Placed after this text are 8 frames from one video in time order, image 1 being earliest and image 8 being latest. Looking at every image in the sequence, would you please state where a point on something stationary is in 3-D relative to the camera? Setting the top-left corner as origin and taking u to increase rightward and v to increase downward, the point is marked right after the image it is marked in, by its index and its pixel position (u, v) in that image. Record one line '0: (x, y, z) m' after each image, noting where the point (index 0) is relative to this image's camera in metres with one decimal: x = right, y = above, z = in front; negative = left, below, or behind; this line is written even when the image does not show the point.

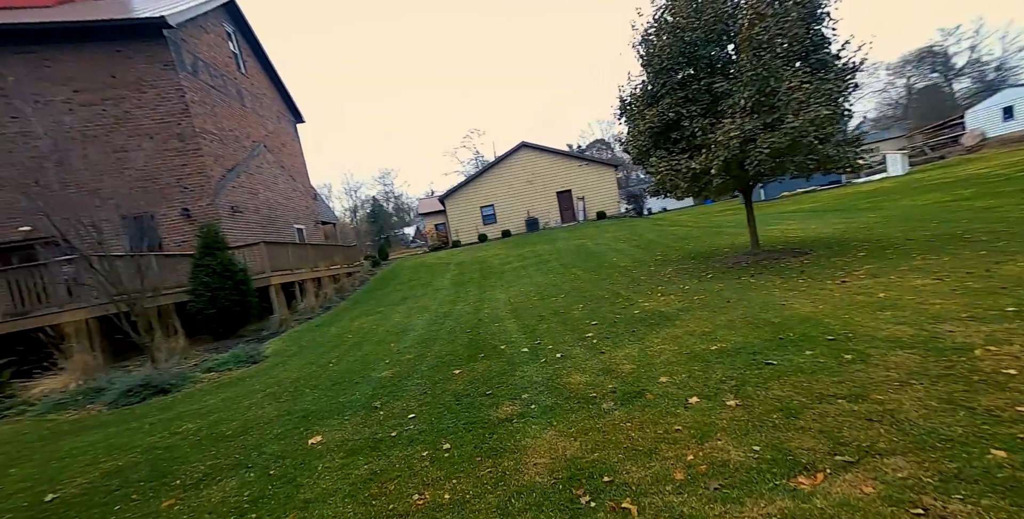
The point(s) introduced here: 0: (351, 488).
0: (-1.2, -1.7, +3.3) m
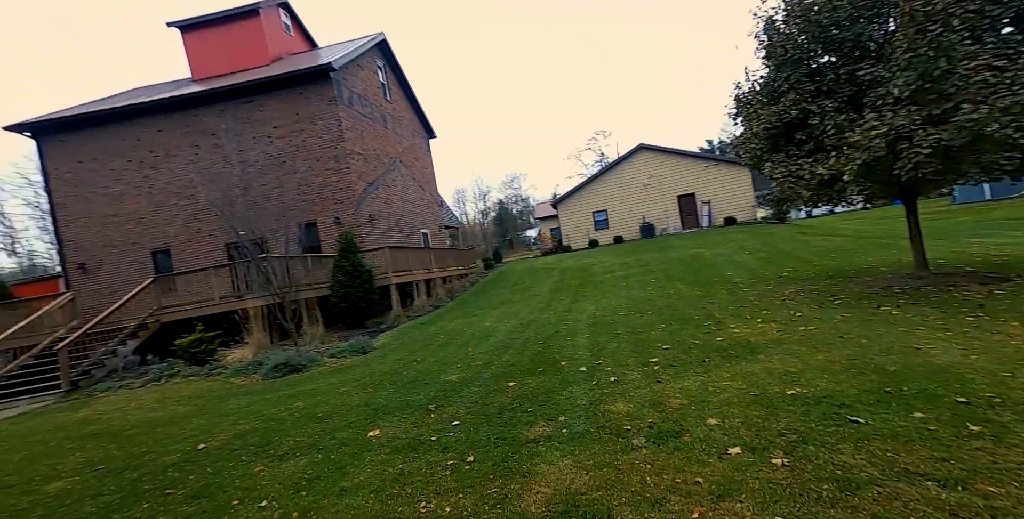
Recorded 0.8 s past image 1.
0: (-1.1, -1.9, +3.8) m
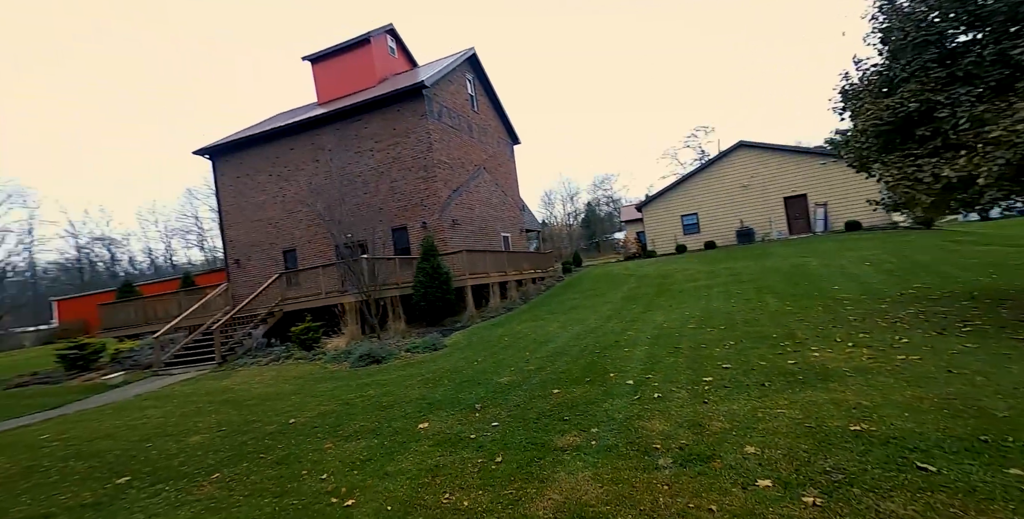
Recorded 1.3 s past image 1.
0: (-0.9, -1.9, +4.1) m
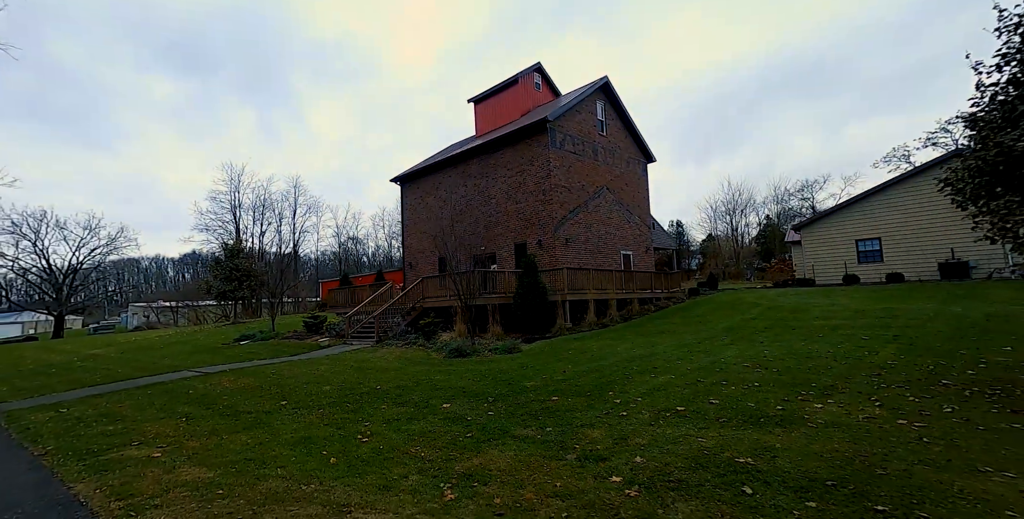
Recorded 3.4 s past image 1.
0: (-1.3, -2.2, +5.9) m
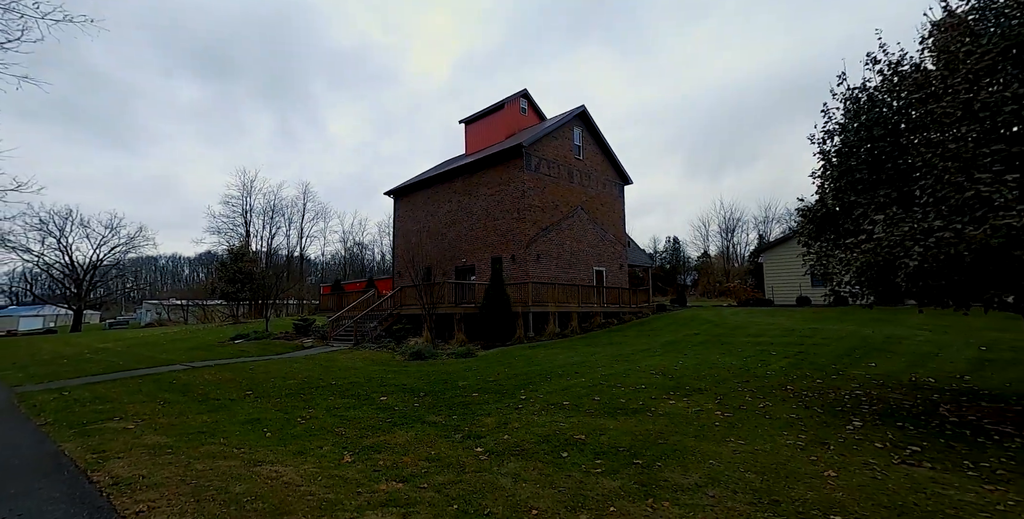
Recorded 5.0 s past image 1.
0: (-2.6, -2.4, +7.1) m
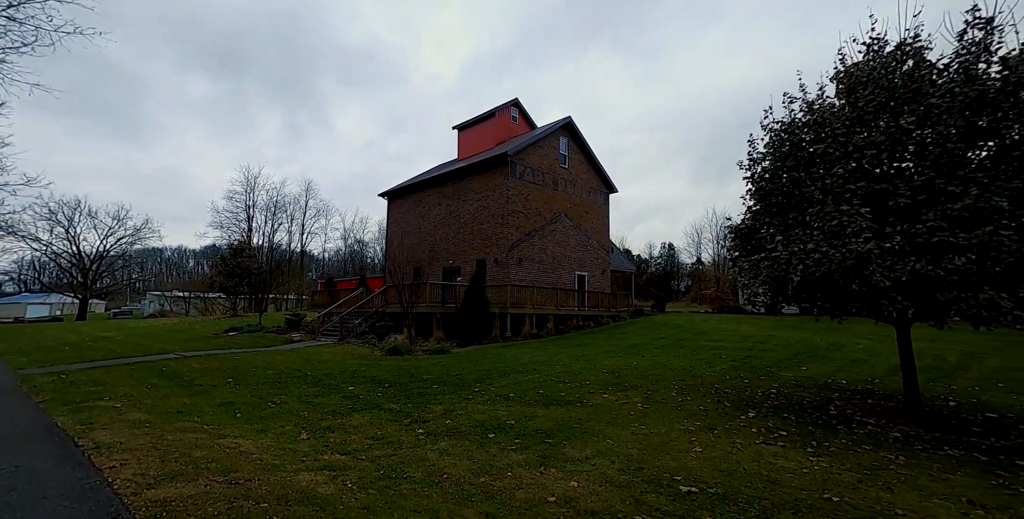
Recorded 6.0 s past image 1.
0: (-3.4, -2.4, +7.8) m
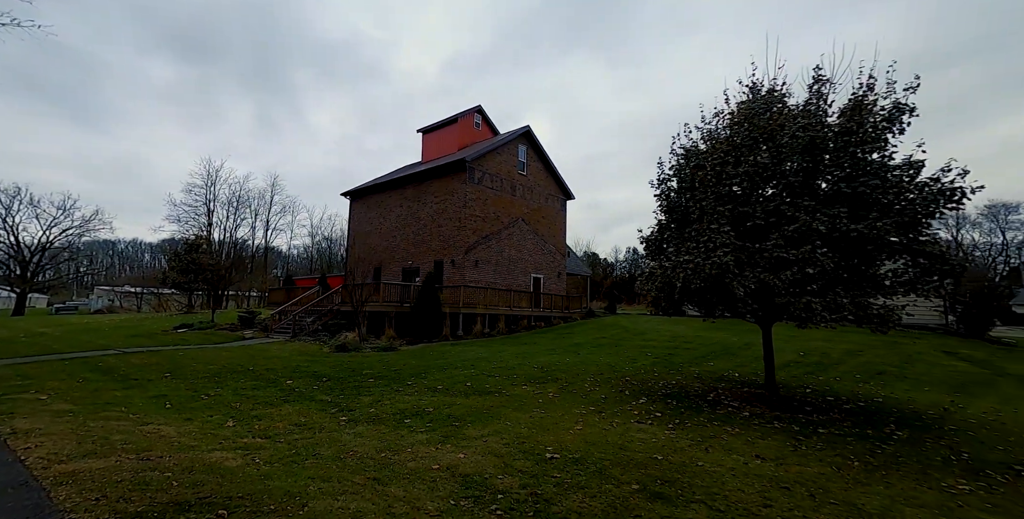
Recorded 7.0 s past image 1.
0: (-4.7, -2.4, +8.1) m
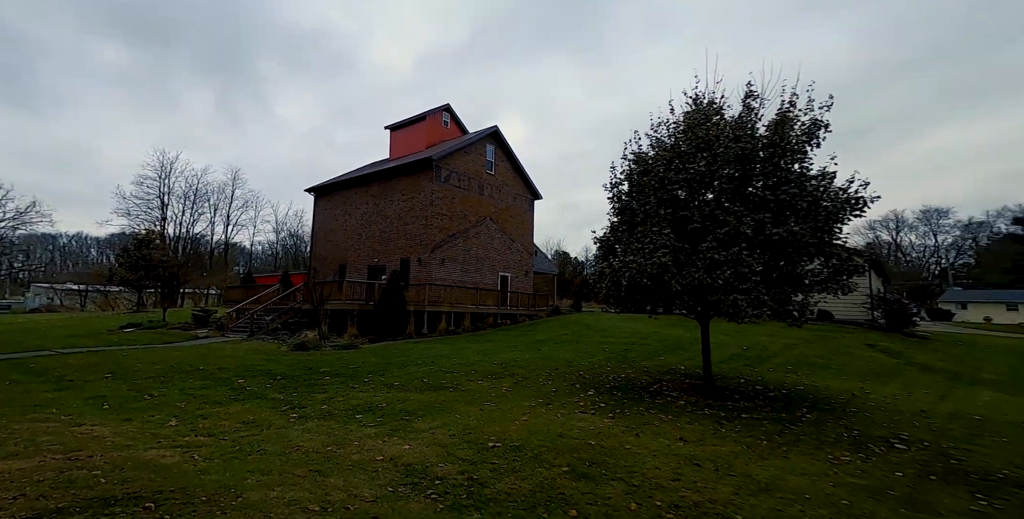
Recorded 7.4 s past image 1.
0: (-5.4, -2.3, +8.0) m
